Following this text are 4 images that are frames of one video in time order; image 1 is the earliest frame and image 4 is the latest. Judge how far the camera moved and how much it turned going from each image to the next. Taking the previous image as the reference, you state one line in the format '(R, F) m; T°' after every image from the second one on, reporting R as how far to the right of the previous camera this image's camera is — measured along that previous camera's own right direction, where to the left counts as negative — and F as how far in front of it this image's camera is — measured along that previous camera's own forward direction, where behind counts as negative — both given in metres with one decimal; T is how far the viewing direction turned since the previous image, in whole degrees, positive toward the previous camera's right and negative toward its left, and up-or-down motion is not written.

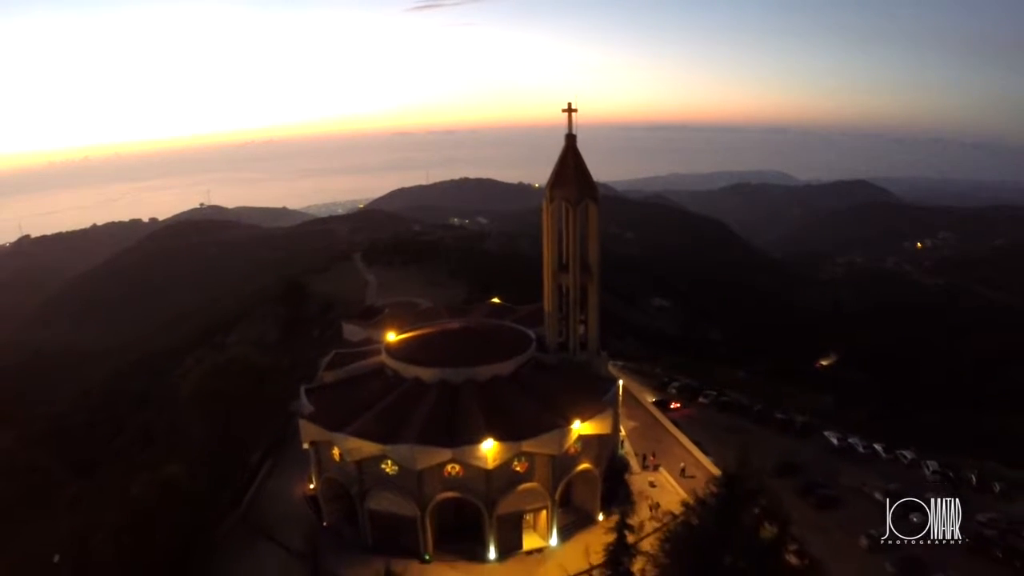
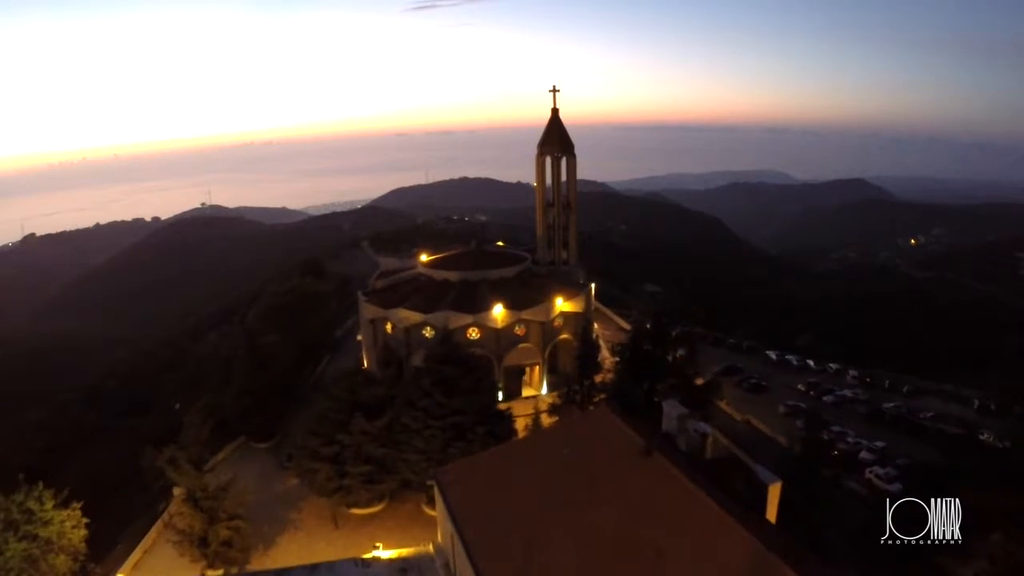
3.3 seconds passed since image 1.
(-0.2, -7.9) m; 0°
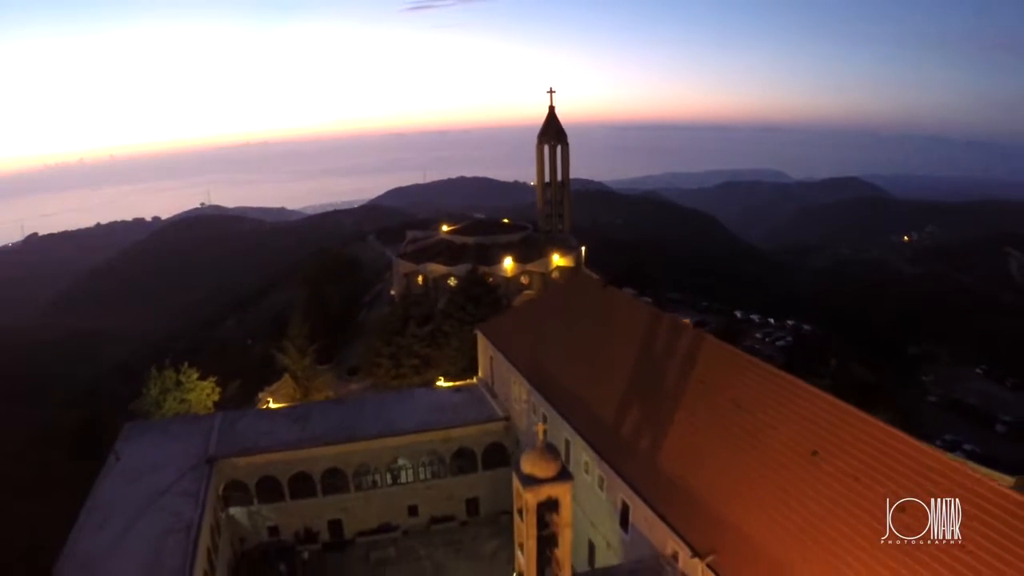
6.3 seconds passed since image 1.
(-0.5, -6.8) m; 0°
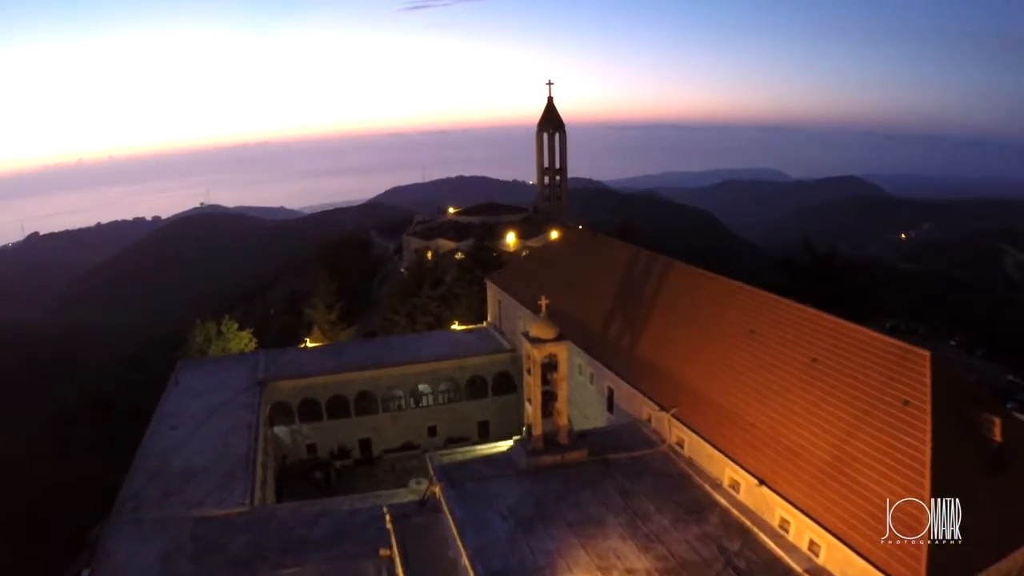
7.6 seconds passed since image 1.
(-0.2, -2.7) m; 0°
